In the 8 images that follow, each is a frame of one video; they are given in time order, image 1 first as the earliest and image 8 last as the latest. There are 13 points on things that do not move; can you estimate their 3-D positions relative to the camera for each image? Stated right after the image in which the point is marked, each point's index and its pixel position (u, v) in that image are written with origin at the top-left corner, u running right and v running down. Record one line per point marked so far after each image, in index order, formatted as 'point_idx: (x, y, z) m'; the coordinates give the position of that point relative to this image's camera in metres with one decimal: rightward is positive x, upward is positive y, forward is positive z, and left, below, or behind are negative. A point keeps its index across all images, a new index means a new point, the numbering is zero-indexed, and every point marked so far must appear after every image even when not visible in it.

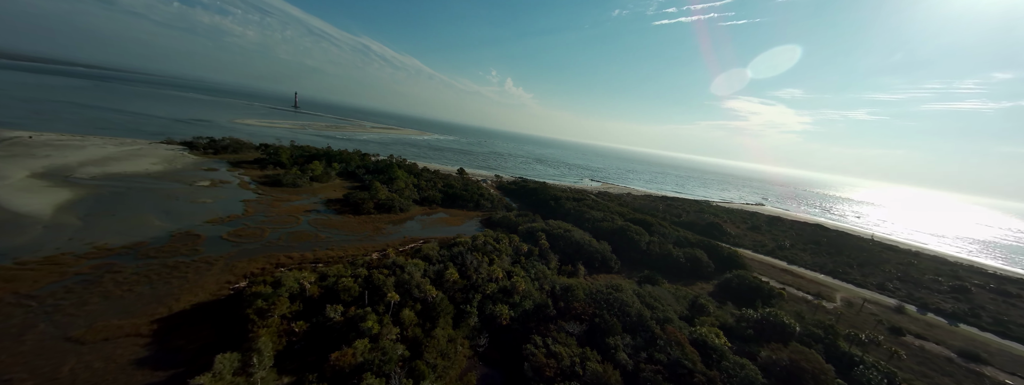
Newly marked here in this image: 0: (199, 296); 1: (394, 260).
0: (-16.6, -5.5, +16.3) m
1: (-7.2, -4.2, +18.9) m
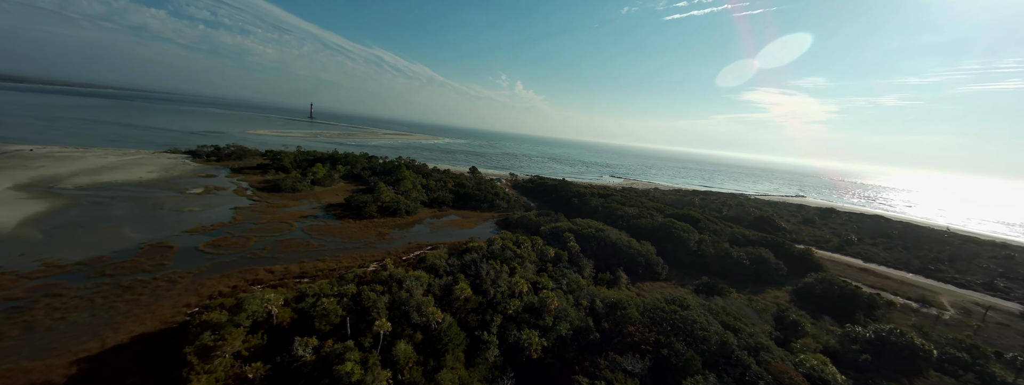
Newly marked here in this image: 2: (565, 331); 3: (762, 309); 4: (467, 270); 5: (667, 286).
0: (-15.3, -5.5, +12.9) m
1: (-5.9, -3.9, +15.0) m
2: (+2.2, -5.7, +12.7) m
3: (+13.1, -6.1, +16.2) m
4: (-2.3, -4.0, +16.0) m
5: (+9.7, -6.0, +19.6) m
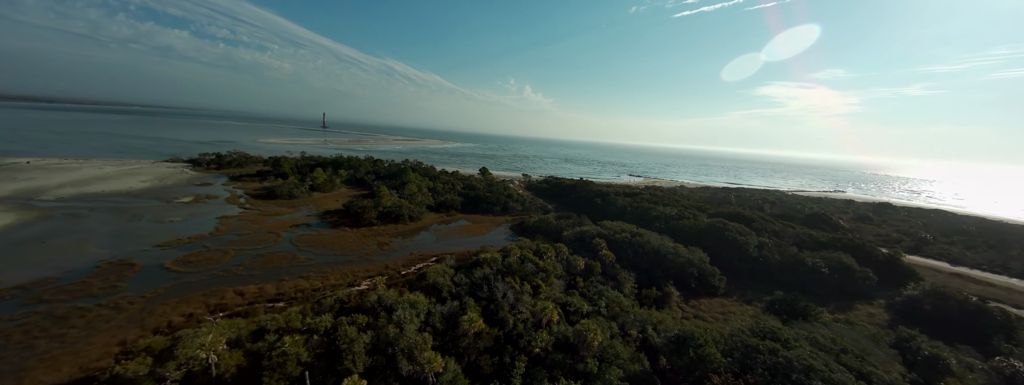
0: (-14.4, -5.8, +9.8) m
1: (-5.0, -3.9, +11.6) m
2: (+3.0, -5.4, +8.9) m
3: (+14.1, -5.7, +12.1) m
4: (-1.4, -3.9, +12.5) m
5: (+10.9, -5.6, +15.6) m
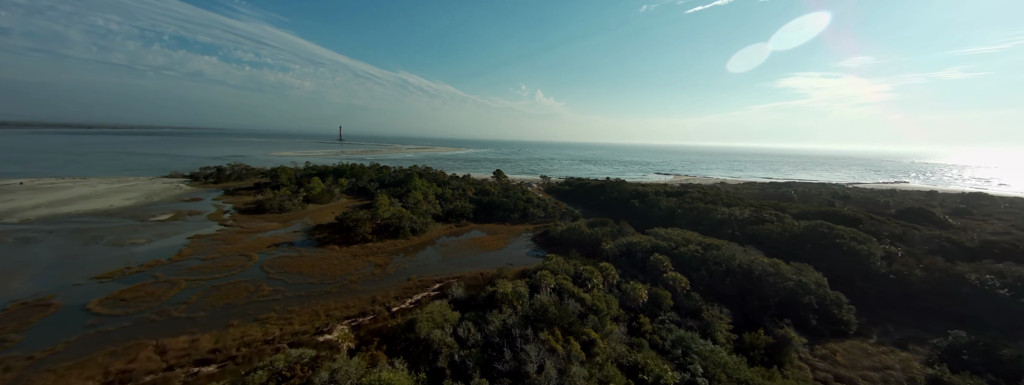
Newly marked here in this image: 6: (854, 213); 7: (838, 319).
0: (-13.5, -6.2, +5.7) m
1: (-4.1, -4.1, +7.1) m
2: (+3.9, -5.3, +4.0) m
3: (+15.1, -5.1, +6.5) m
4: (-0.4, -4.0, +7.8) m
5: (+12.0, -5.3, +10.2) m
6: (+21.6, -1.3, +19.6) m
7: (+11.6, -4.5, +10.9) m
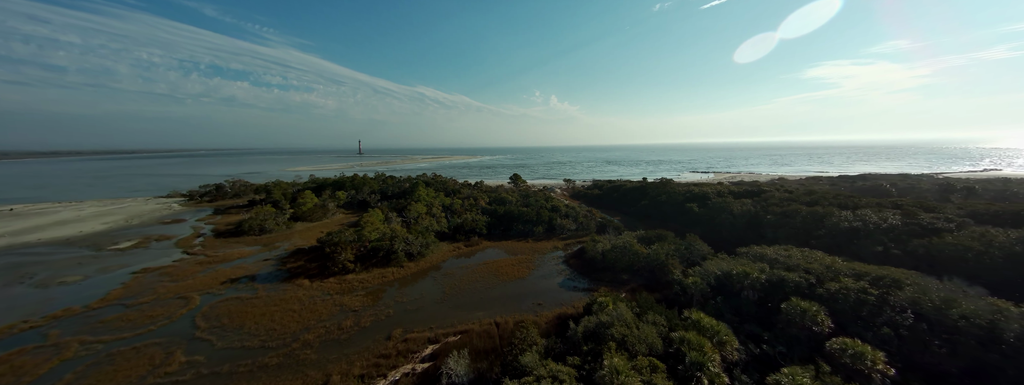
0: (-12.9, -6.9, +1.0) m
1: (-3.5, -4.4, +2.0) m
2: (+4.3, -5.2, -1.6) m
3: (+15.6, -4.7, +0.3) m
4: (+0.1, -4.2, +2.5) m
5: (+12.8, -5.0, +4.2) m
6: (+22.7, -0.9, +13.0) m
7: (+12.4, -4.2, +4.9) m
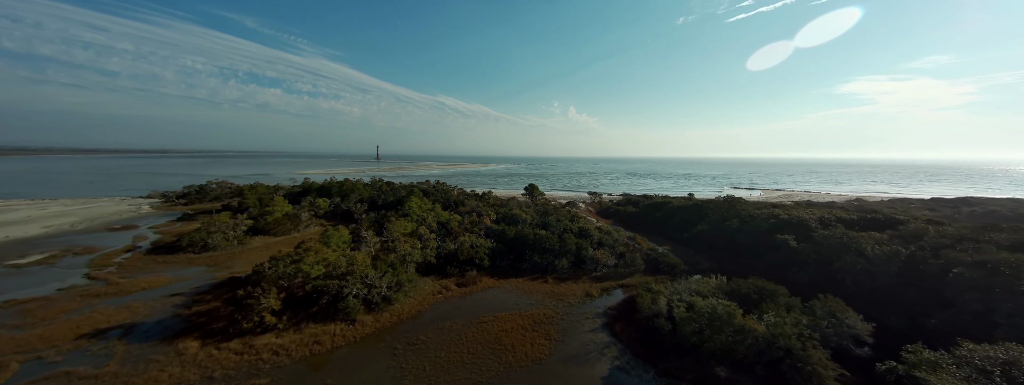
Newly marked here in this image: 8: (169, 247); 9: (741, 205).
0: (-13.4, -6.7, -4.3) m
1: (-3.9, -4.5, -3.7) m
2: (+3.7, -5.5, -7.7) m
3: (+15.1, -5.4, -6.4) m
4: (-0.2, -4.4, -3.4) m
5: (+12.5, -5.7, -2.4) m
6: (+23.0, -2.2, +6.1) m
7: (+12.2, -5.0, -1.6) m
8: (-20.2, -3.3, +18.3) m
9: (+14.6, -0.8, +20.0) m
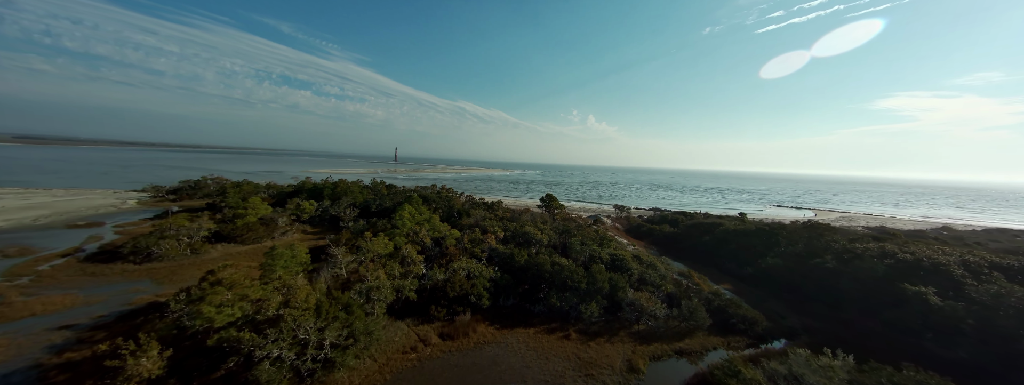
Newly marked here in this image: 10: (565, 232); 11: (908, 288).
0: (-14.1, -6.2, -7.6) m
1: (-4.5, -4.5, -7.5) m
2: (+2.8, -5.6, -11.9) m
3: (+14.3, -6.0, -11.1) m
4: (-0.8, -4.5, -7.4) m
5: (+11.8, -6.4, -7.0) m
6: (+22.9, -3.4, +1.0) m
7: (+11.6, -5.6, -6.2) m
8: (-19.6, -3.1, +15.4) m
9: (+15.2, -2.0, +15.3) m
10: (+2.7, -2.0, +16.4) m
11: (+13.2, -2.9, +10.7) m
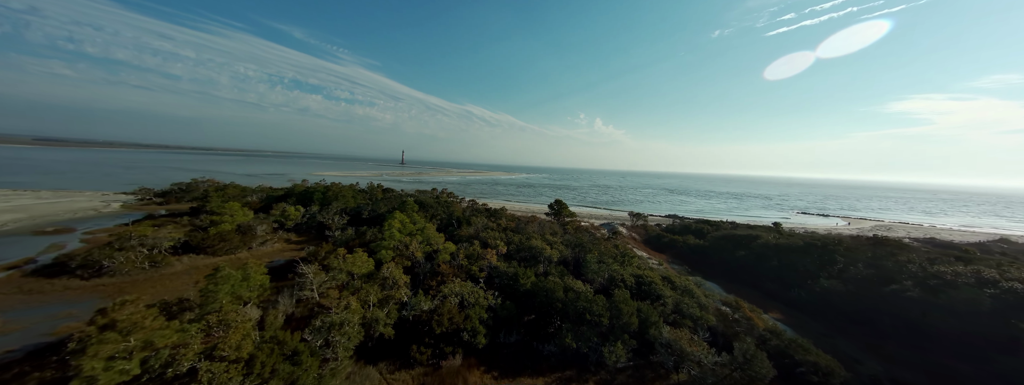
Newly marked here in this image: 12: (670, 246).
0: (-14.4, -6.2, -9.5) m
1: (-4.8, -4.5, -9.6) m
2: (+2.4, -5.7, -14.2) m
3: (+13.9, -6.1, -13.6) m
4: (-1.1, -4.6, -9.6) m
5: (+11.5, -6.5, -9.5) m
6: (+22.7, -3.7, -1.7) m
7: (+11.3, -5.8, -8.6) m
8: (-19.4, -3.2, +13.6) m
9: (+15.4, -2.4, +12.8) m
10: (+2.9, -2.4, +14.2) m
11: (+13.3, -3.2, +8.3) m
12: (+9.8, -3.2, +19.6) m
